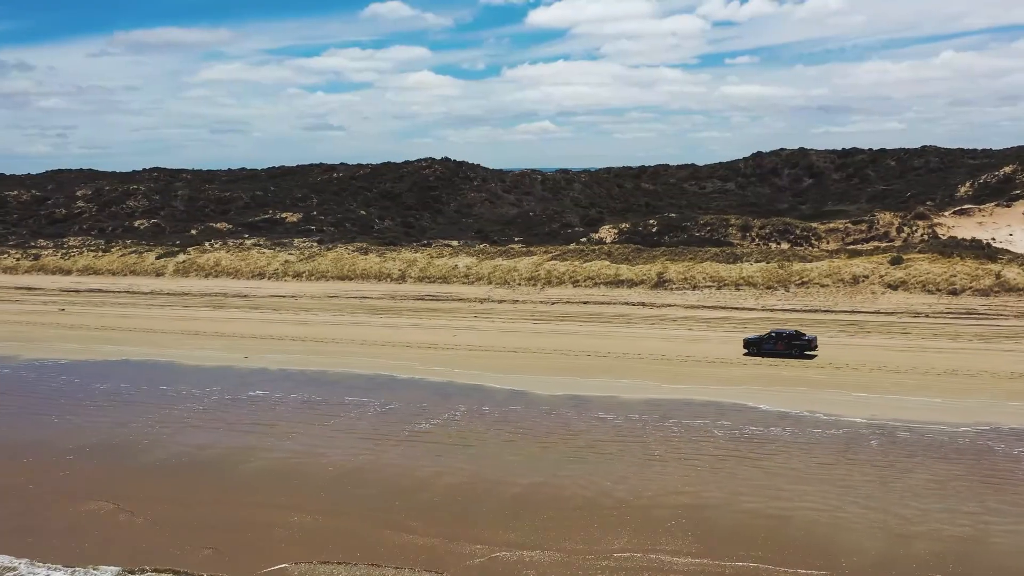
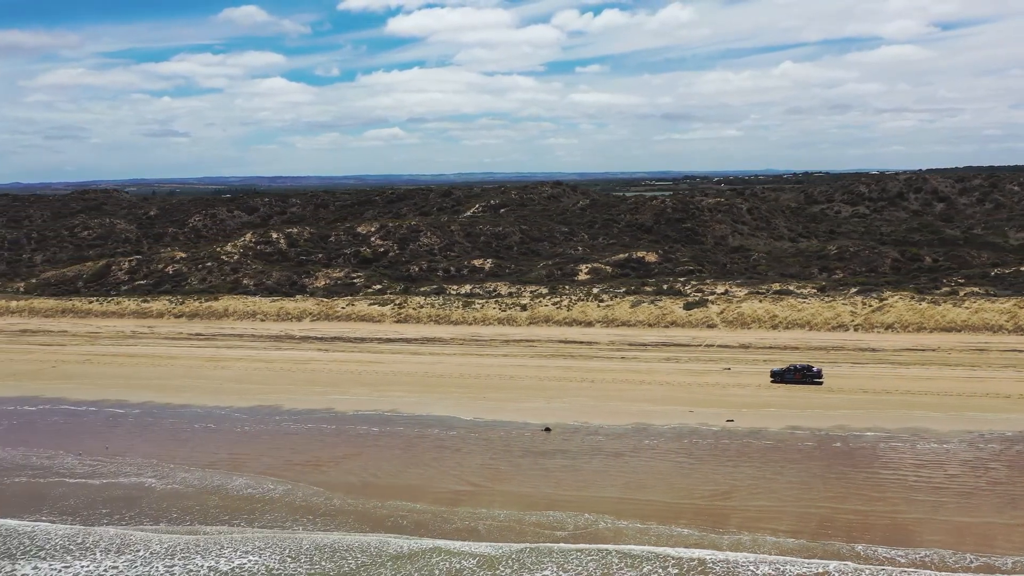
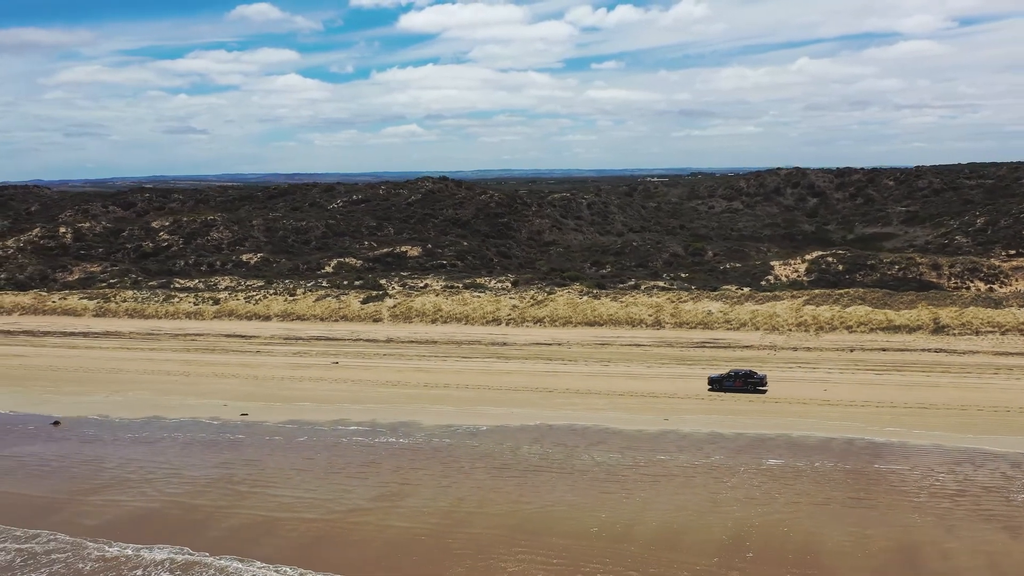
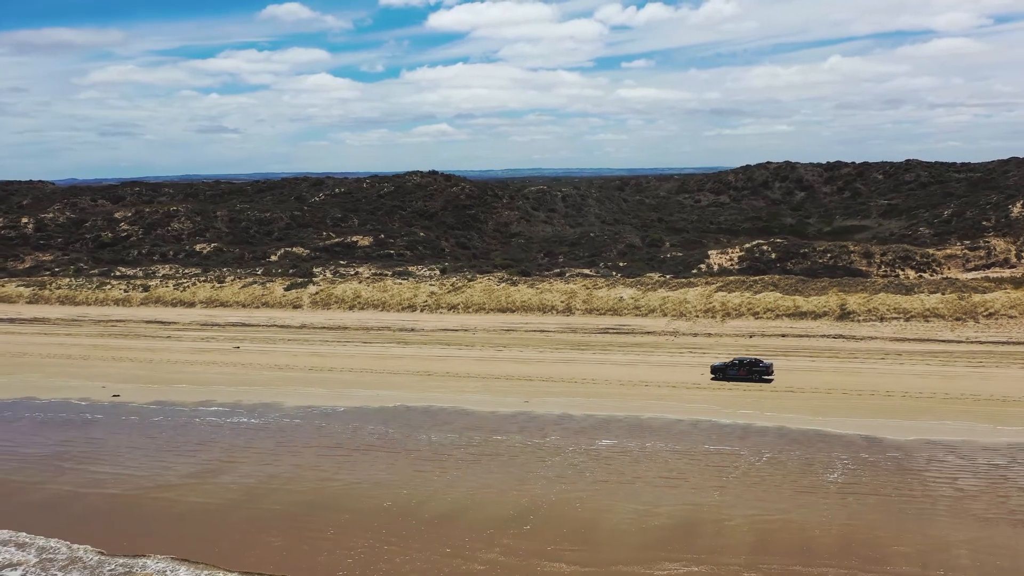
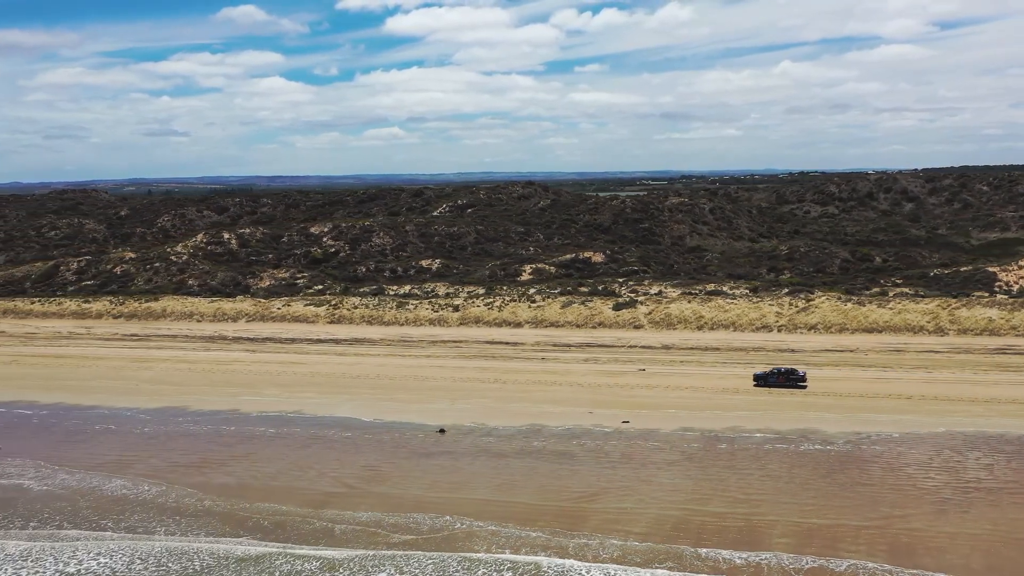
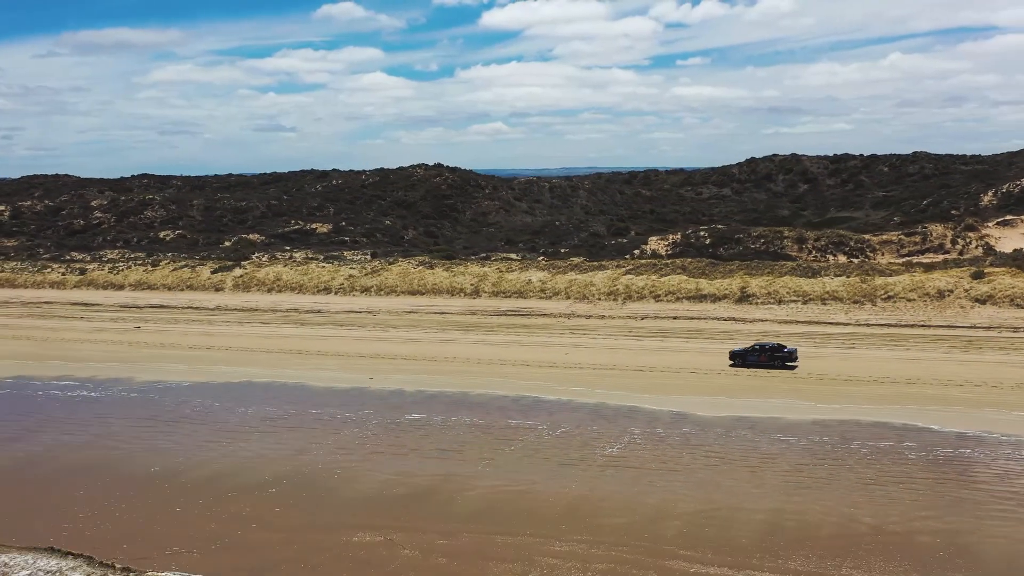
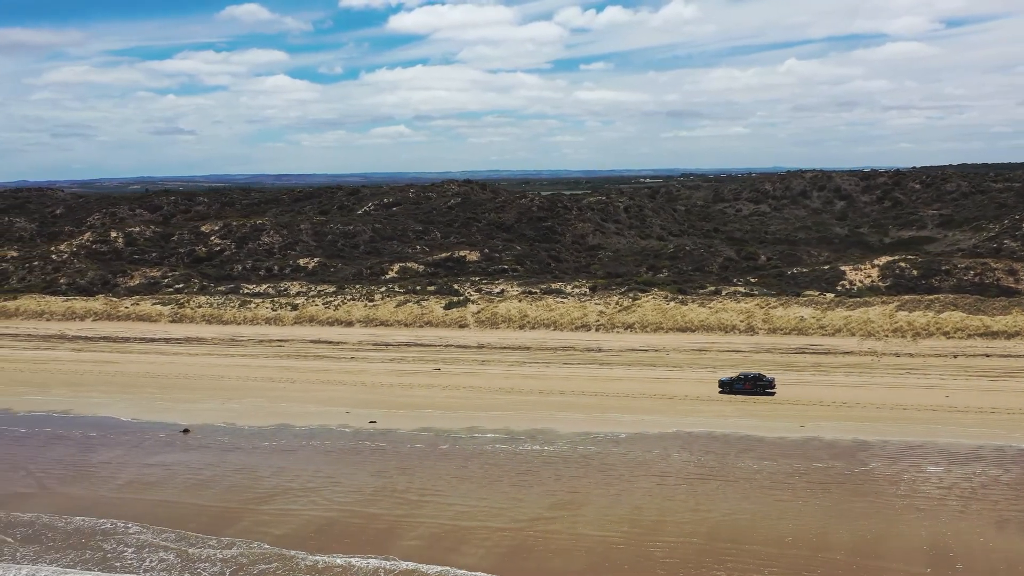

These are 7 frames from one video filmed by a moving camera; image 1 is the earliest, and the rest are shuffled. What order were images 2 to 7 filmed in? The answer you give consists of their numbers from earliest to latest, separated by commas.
6, 4, 3, 7, 5, 2
